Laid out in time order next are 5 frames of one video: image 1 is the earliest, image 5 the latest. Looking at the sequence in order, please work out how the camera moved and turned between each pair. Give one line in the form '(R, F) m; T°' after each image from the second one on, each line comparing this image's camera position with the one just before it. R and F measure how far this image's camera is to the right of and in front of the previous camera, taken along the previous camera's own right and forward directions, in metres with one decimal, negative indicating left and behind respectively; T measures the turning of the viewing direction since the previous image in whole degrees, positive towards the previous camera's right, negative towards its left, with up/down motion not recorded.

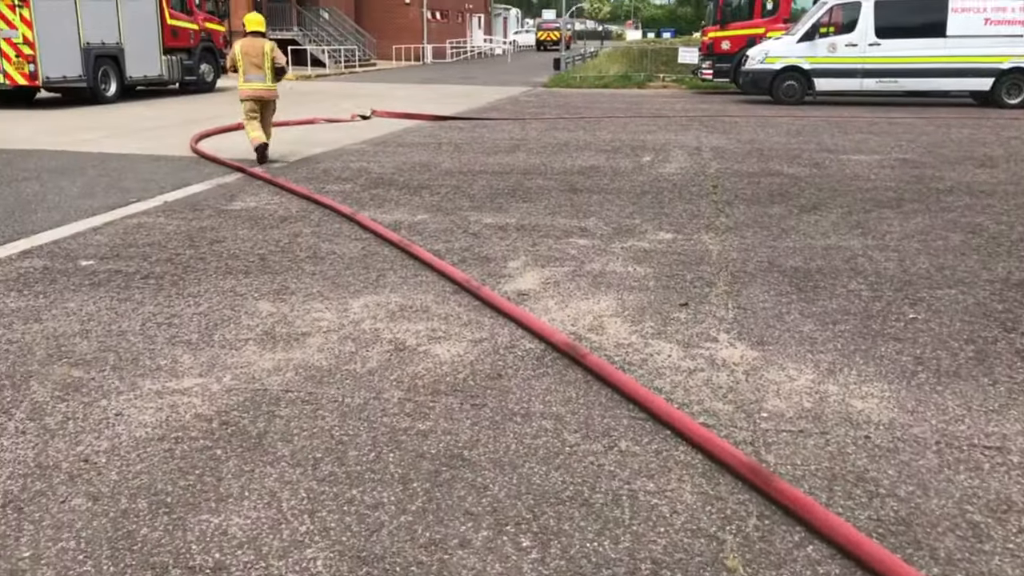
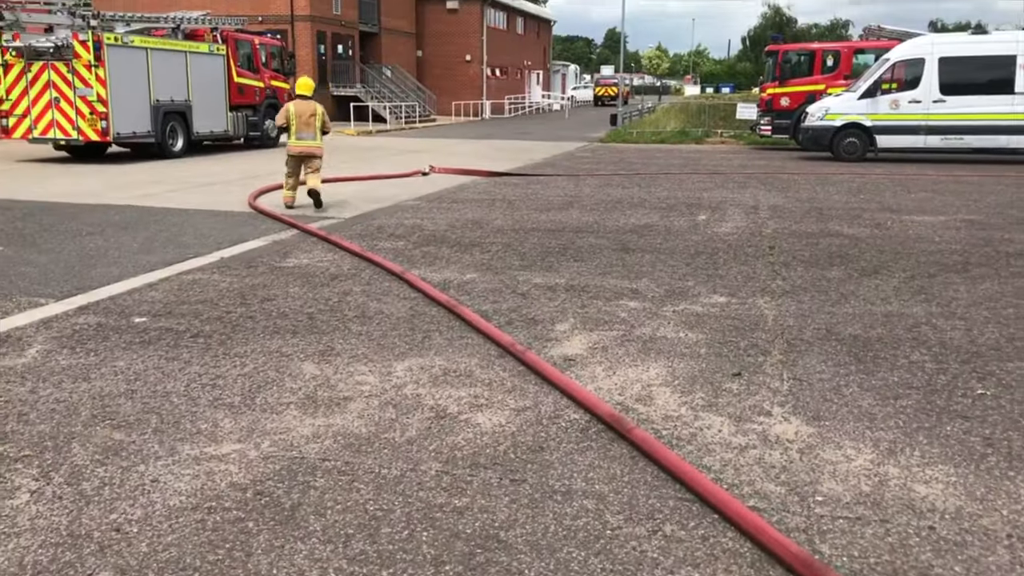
(0.0, +0.1) m; -4°
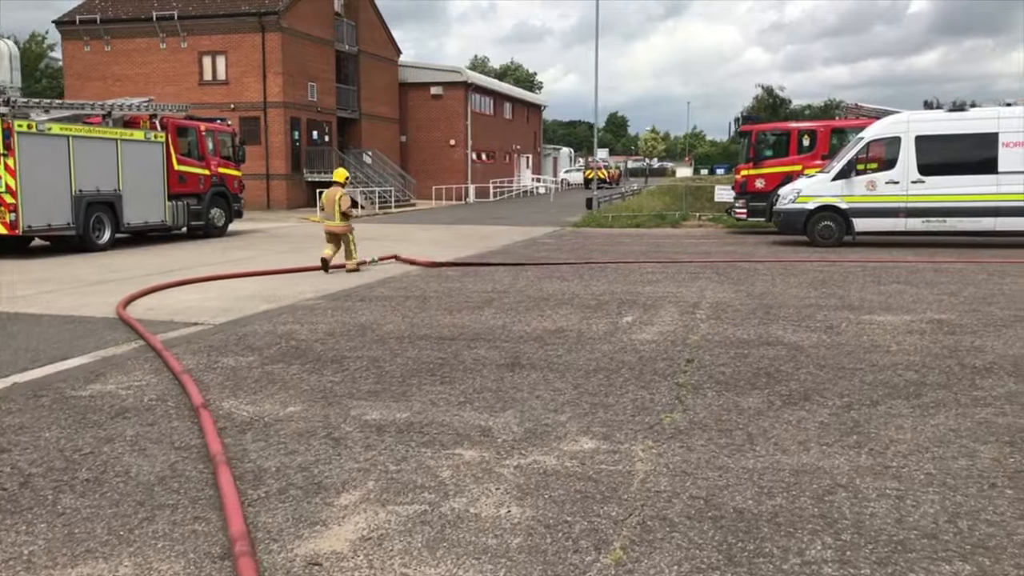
(+1.0, +1.3) m; 0°
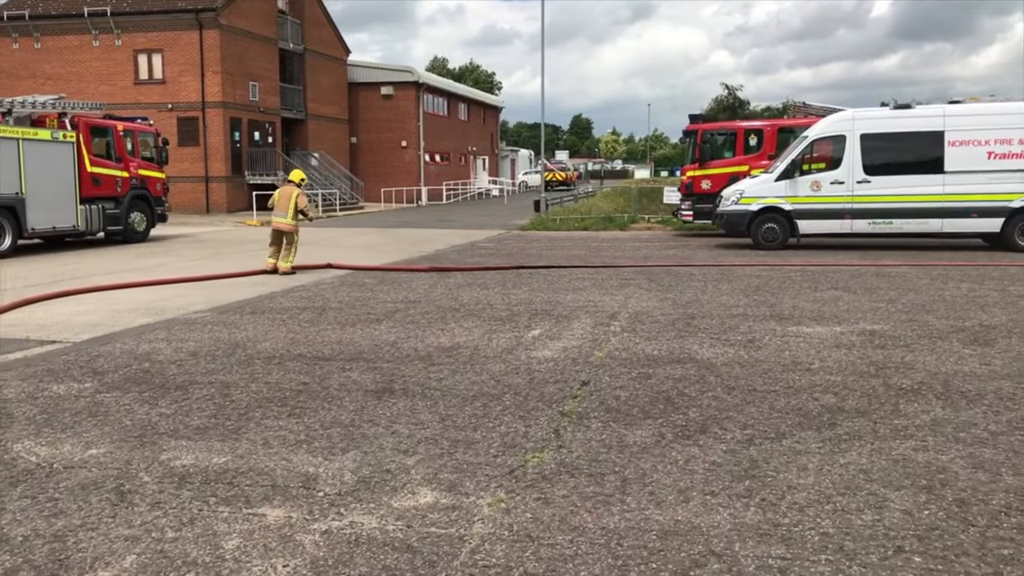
(+0.6, +0.8) m; +2°
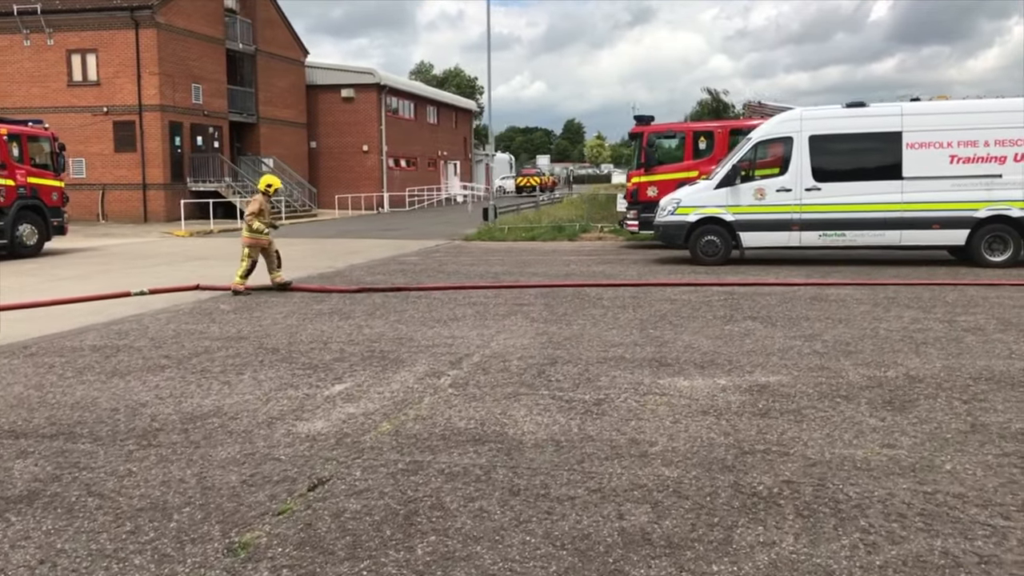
(+1.3, +1.6) m; 0°
